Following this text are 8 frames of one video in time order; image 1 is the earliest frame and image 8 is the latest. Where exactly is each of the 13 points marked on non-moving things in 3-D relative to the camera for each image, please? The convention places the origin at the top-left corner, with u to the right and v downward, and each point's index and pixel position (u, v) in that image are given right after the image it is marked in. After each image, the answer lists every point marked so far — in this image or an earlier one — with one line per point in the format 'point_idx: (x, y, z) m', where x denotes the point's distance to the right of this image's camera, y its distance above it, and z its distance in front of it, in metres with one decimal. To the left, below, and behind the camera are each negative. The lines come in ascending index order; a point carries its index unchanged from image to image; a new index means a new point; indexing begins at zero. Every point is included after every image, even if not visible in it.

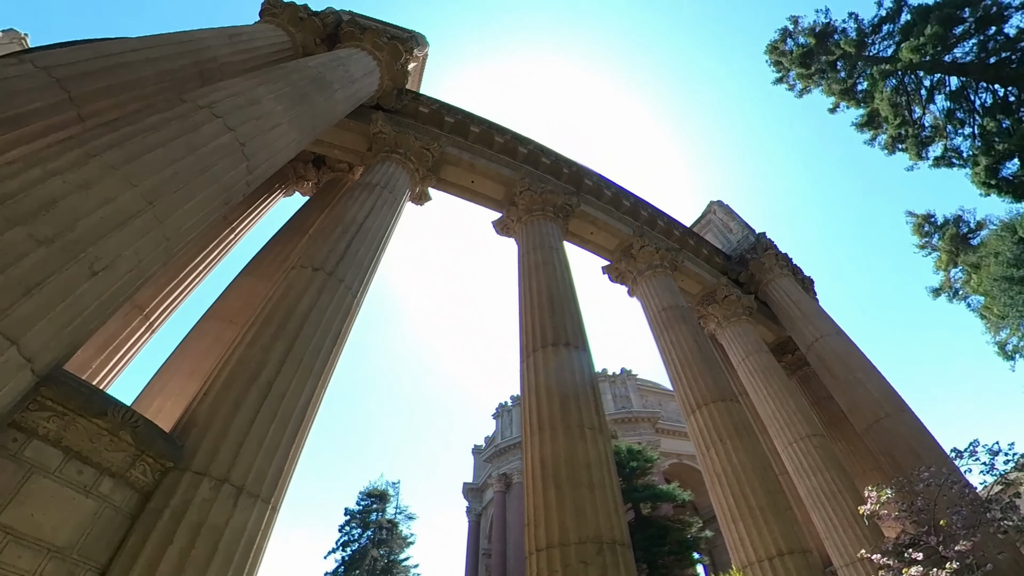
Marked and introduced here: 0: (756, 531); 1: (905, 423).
0: (+5.5, -5.5, +11.1) m
1: (+13.2, -4.4, +16.5) m
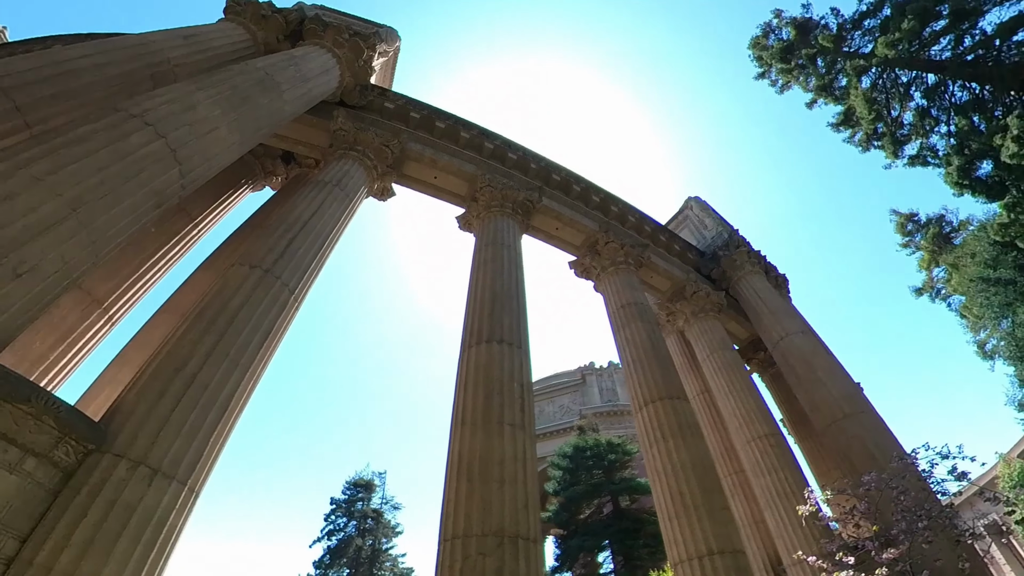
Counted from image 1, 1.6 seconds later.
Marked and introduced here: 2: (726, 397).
0: (+4.1, -5.5, +11.4) m
1: (+11.9, -4.4, +16.6) m
2: (+7.8, -3.8, +18.1) m
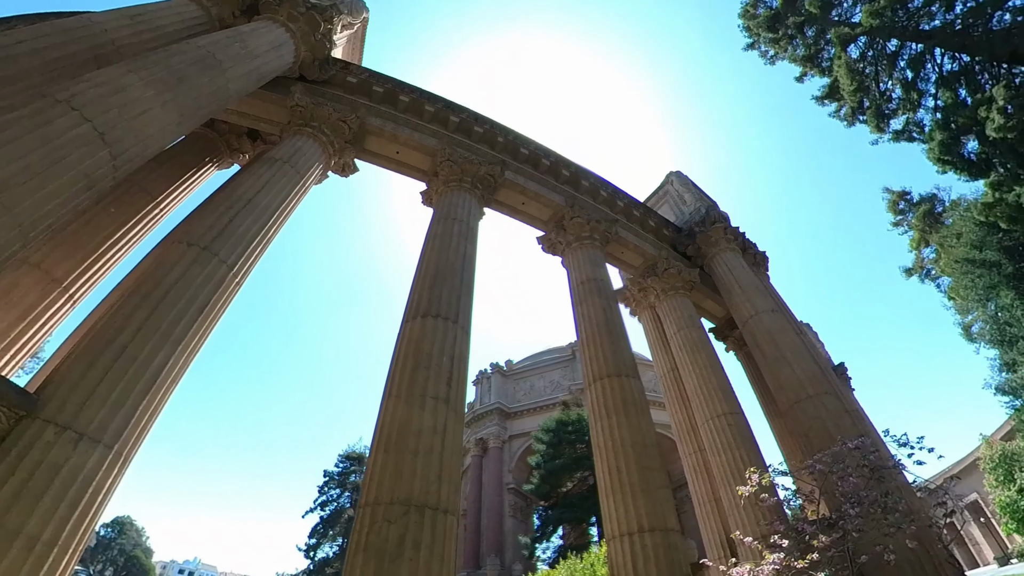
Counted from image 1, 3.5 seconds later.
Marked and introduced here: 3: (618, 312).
0: (+2.6, -5.0, +11.6) m
1: (+10.5, -3.8, +16.6) m
2: (+6.5, -3.1, +18.2) m
3: (+3.3, -0.5, +15.6) m
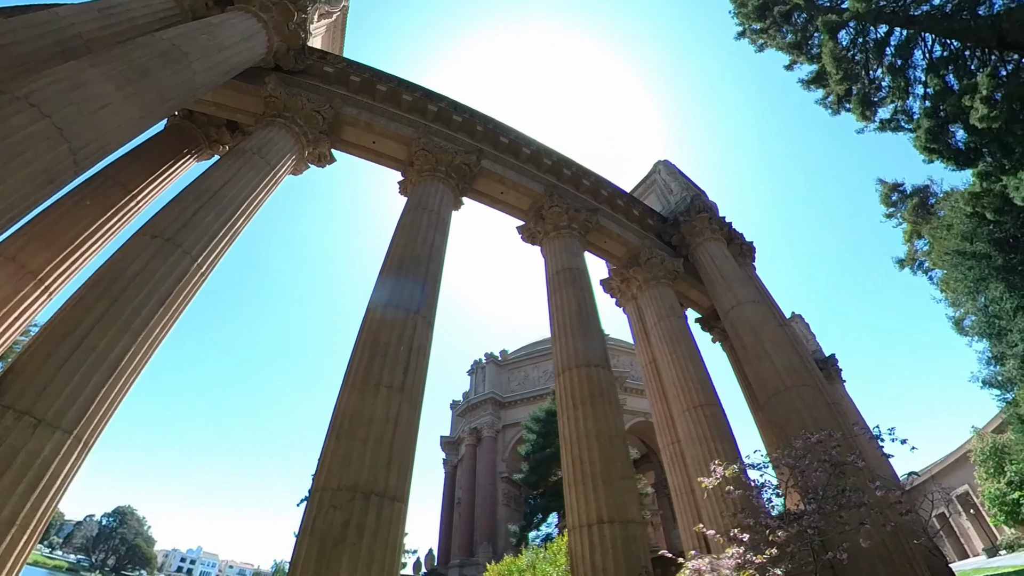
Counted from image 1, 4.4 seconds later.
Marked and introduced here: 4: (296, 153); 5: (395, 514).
0: (+1.7, -4.8, +11.8) m
1: (+9.7, -3.5, +16.6) m
2: (+5.7, -2.7, +18.2) m
3: (+2.5, -0.2, +15.6) m
4: (-6.6, +4.1, +15.3) m
5: (-2.1, -4.1, +9.3) m
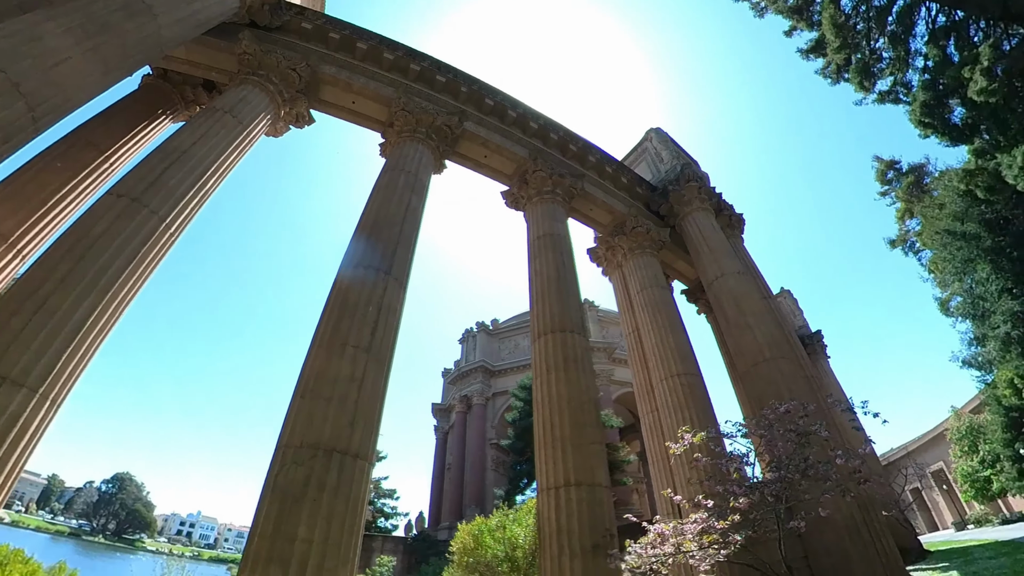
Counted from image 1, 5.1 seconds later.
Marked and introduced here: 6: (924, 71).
0: (+1.0, -4.1, +11.9) m
1: (+9.0, -2.7, +16.7) m
2: (+5.0, -1.8, +18.2) m
3: (+1.9, +0.7, +15.5) m
4: (-7.1, +5.2, +14.9) m
5: (-2.9, -3.4, +9.4) m
6: (+16.1, +8.4, +19.7) m
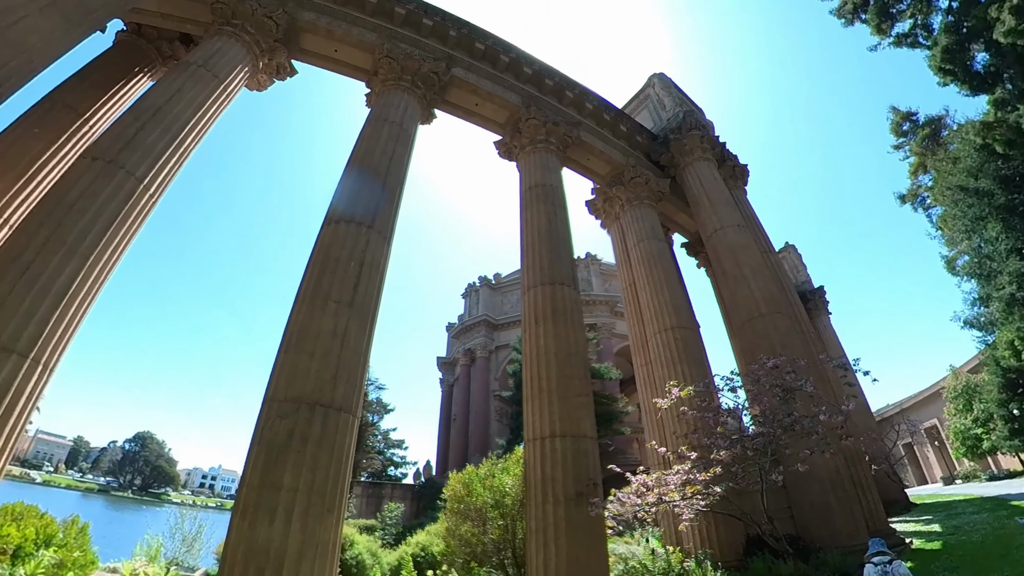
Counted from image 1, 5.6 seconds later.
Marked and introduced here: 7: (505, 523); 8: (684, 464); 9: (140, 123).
0: (+0.6, -3.0, +12.1) m
1: (+8.7, -1.3, +16.6) m
2: (+4.8, -0.2, +18.1) m
3: (+1.6, +2.1, +15.2) m
4: (-7.3, +6.6, +14.3) m
5: (-3.2, -2.5, +9.5) m
6: (+16.0, +10.0, +18.5) m
7: (-0.2, -6.6, +14.0) m
8: (+4.0, -4.1, +11.8) m
9: (-8.4, +4.0, +11.4) m
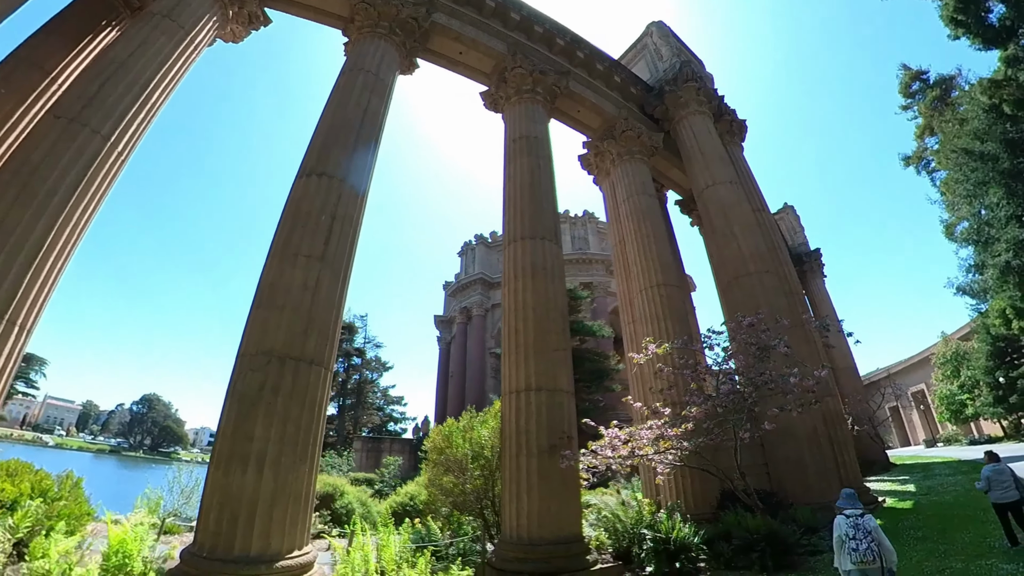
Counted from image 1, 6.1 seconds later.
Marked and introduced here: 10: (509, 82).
0: (+0.1, -2.0, +12.1) m
1: (+8.3, -0.1, +16.5) m
2: (+4.3, +1.3, +17.9) m
3: (+1.2, +3.3, +14.8) m
4: (-7.6, +7.9, +13.7) m
5: (-3.7, -1.6, +9.6) m
6: (+15.8, +11.2, +17.4) m
7: (-0.8, -5.3, +14.4) m
8: (+3.5, -3.2, +12.0) m
9: (-8.8, +5.1, +11.0) m
10: (+0.1, +6.6, +16.6) m
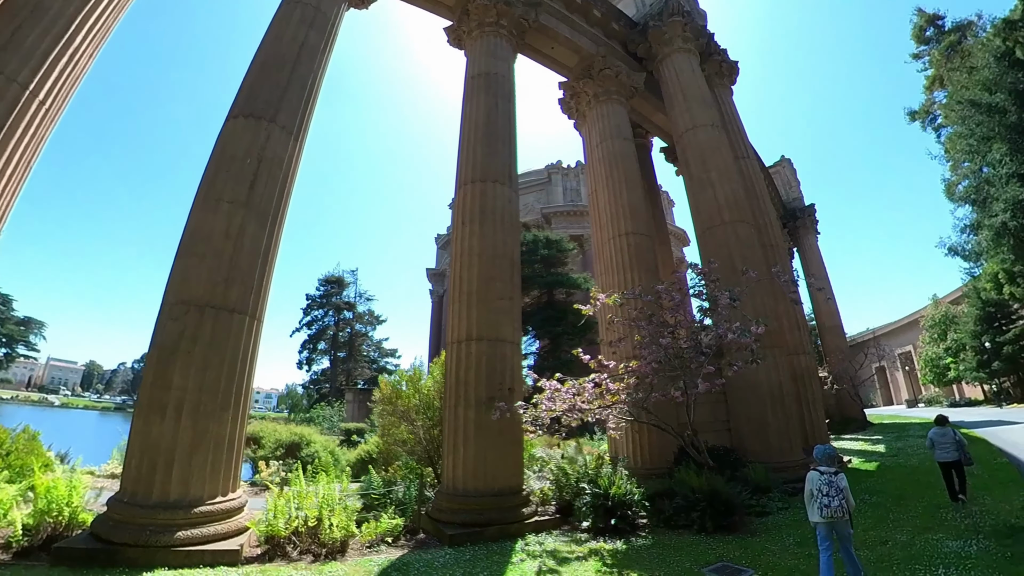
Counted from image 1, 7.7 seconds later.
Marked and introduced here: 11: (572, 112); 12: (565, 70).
0: (-1.1, -0.8, +11.8) m
1: (+7.1, +1.3, +15.9) m
2: (+3.2, +2.9, +17.1) m
3: (+0.1, +4.7, +13.9) m
4: (-8.6, +9.4, +12.4) m
5: (-5.0, -0.6, +9.2) m
6: (+14.9, +12.4, +15.6) m
7: (-2.1, -3.9, +14.3) m
8: (+2.2, -2.1, +11.7) m
9: (-9.9, +6.4, +10.0) m
10: (-0.8, +8.1, +15.4) m
11: (+2.5, +6.6, +19.5) m
12: (+2.3, +8.3, +19.7) m
